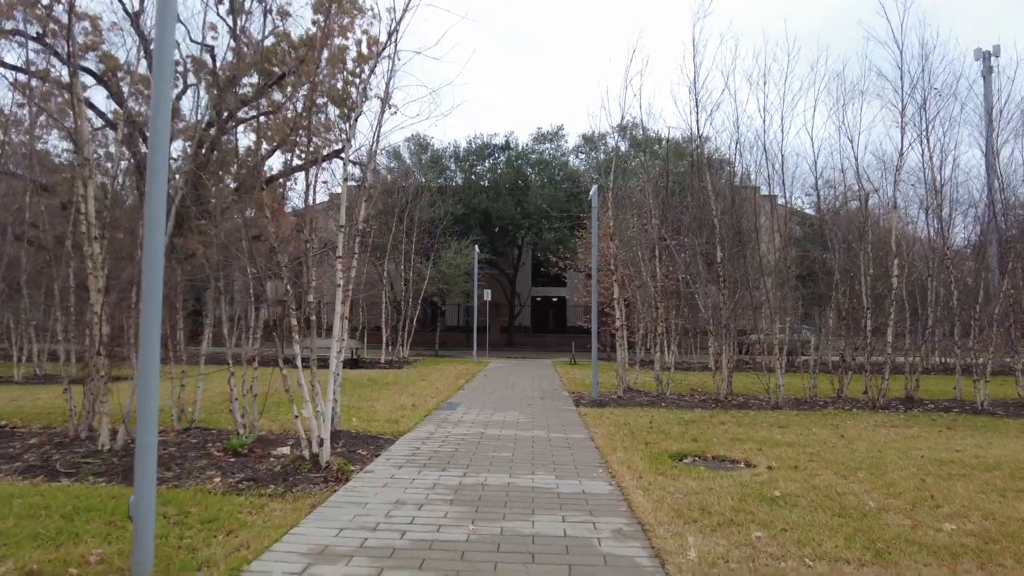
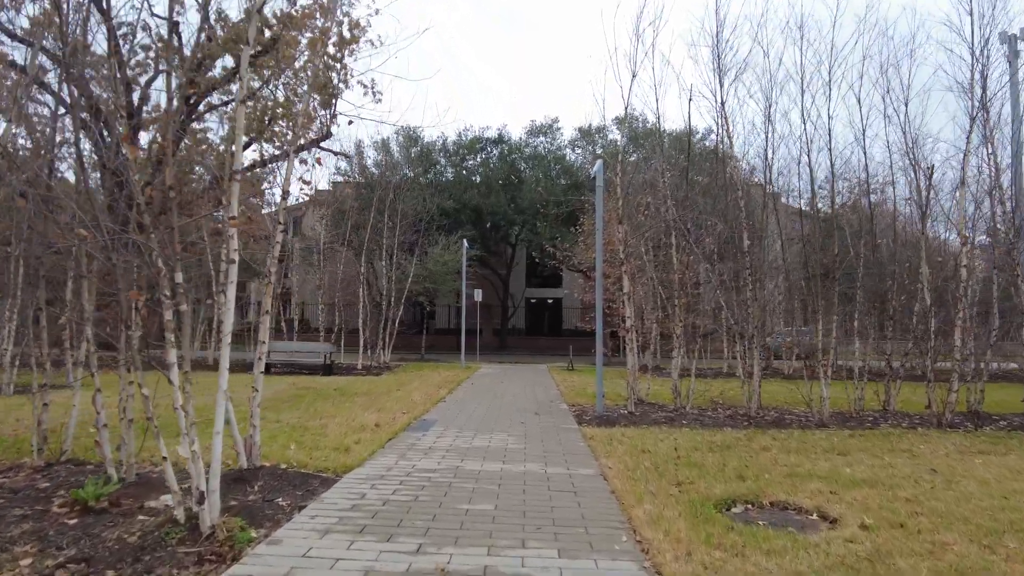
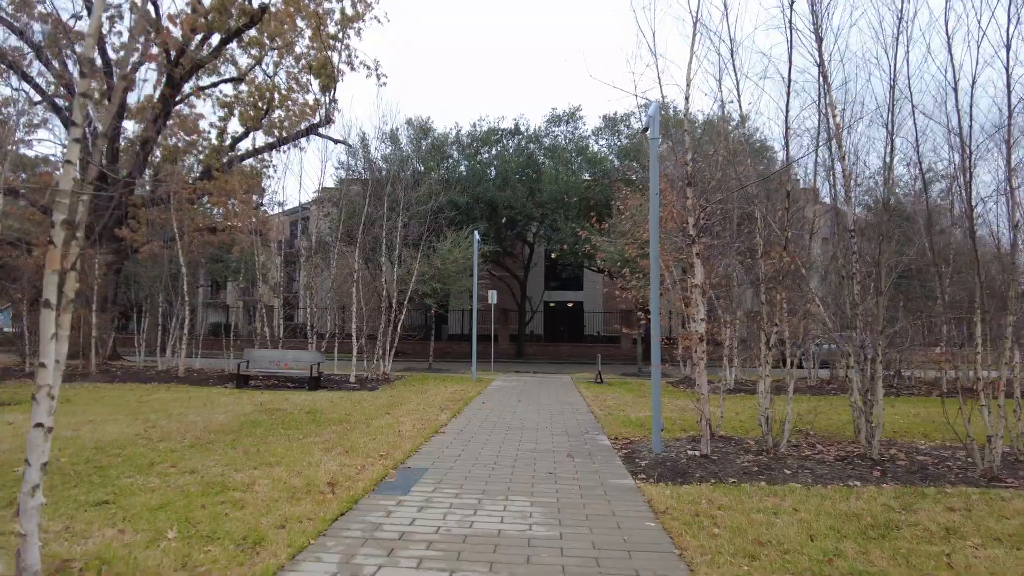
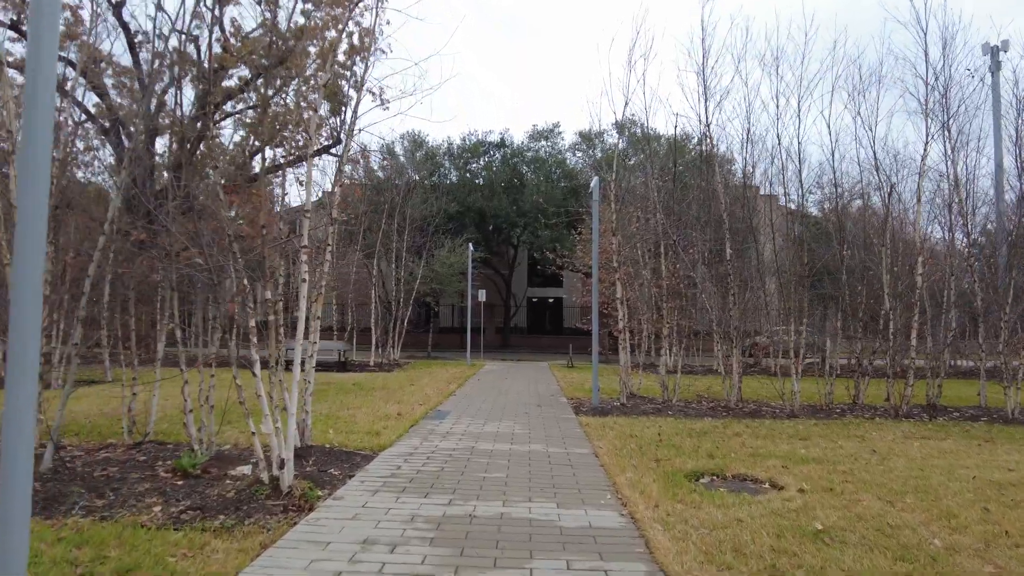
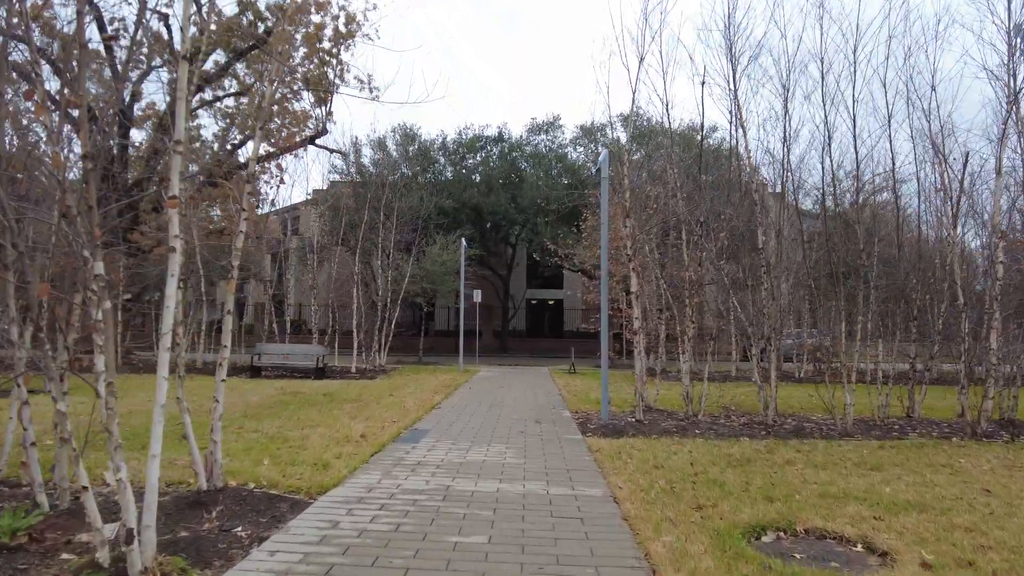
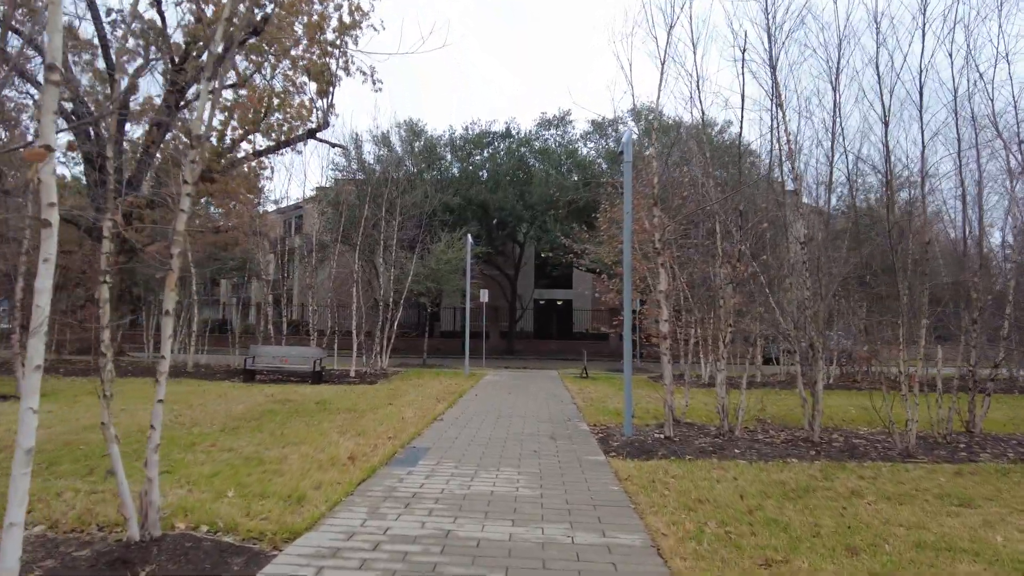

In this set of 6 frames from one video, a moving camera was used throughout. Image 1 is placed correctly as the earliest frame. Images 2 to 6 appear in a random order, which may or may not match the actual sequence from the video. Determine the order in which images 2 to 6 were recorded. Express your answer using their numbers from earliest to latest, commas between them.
4, 2, 5, 6, 3
